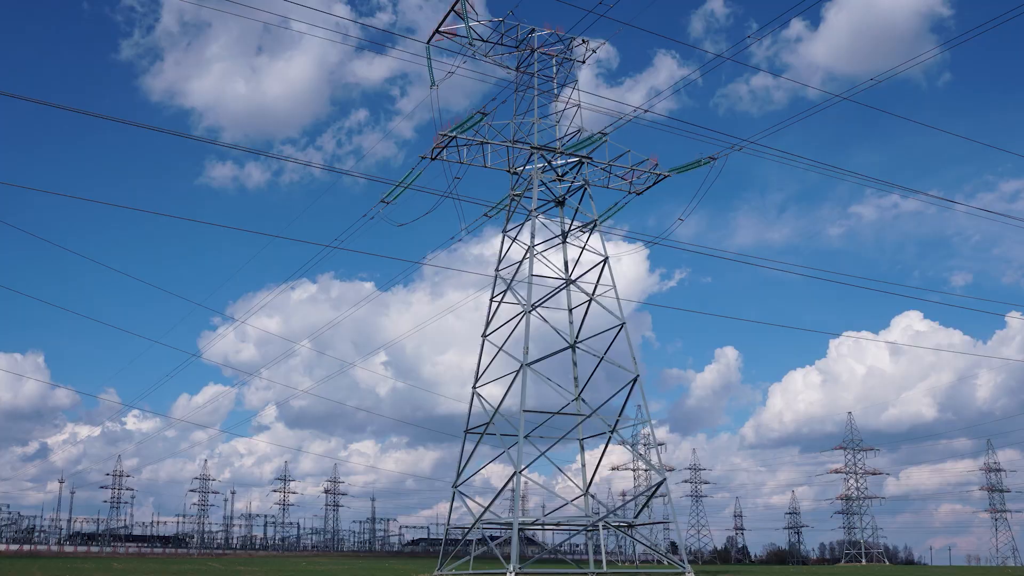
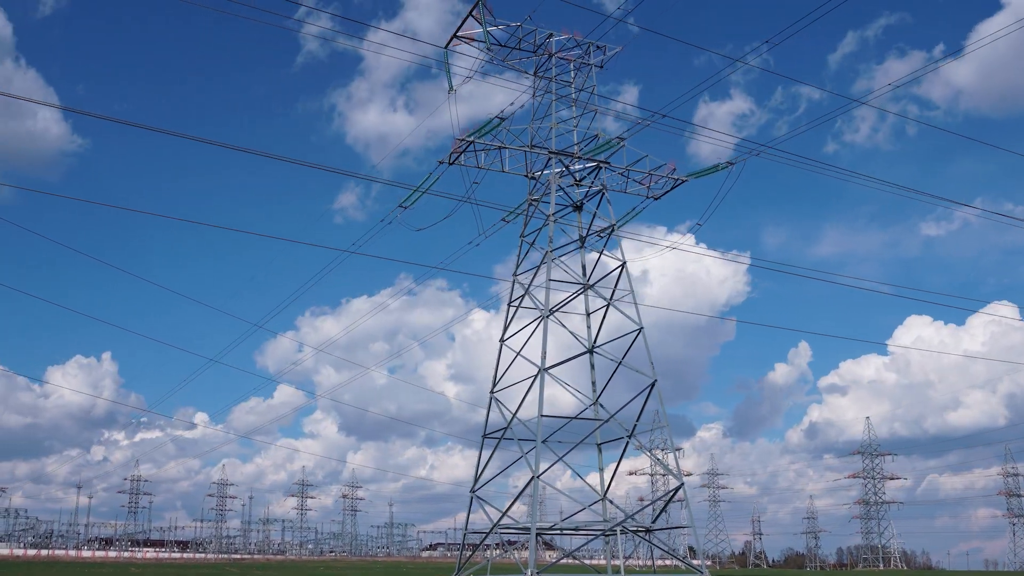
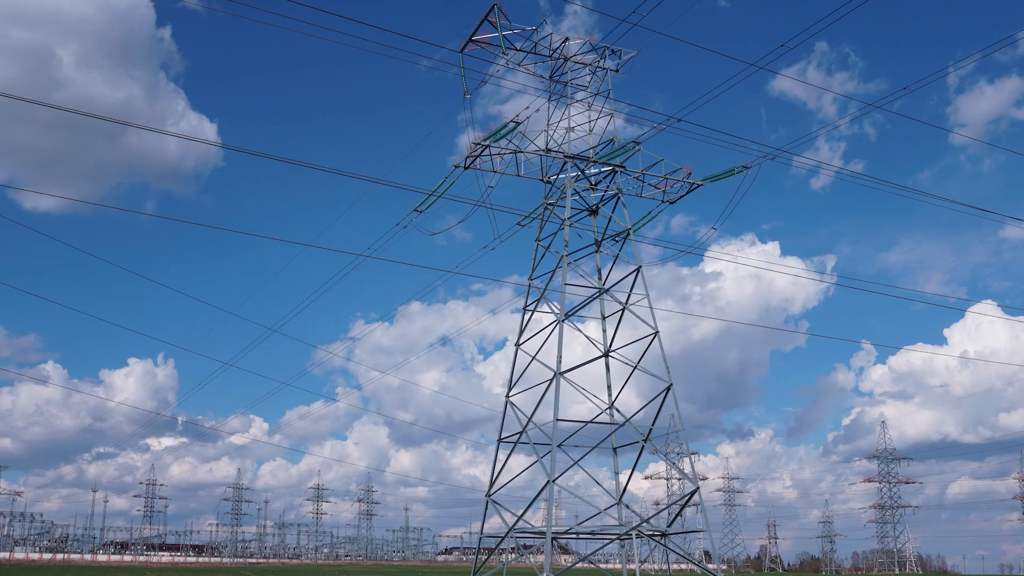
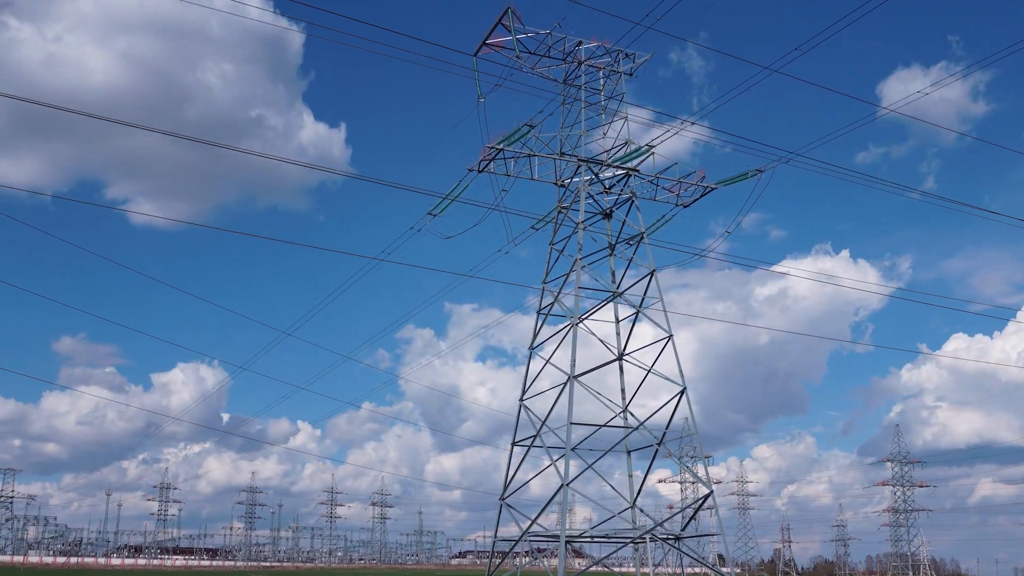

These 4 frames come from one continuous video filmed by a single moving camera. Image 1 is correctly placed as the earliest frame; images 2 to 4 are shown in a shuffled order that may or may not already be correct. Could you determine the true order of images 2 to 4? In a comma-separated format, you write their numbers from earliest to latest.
2, 3, 4
